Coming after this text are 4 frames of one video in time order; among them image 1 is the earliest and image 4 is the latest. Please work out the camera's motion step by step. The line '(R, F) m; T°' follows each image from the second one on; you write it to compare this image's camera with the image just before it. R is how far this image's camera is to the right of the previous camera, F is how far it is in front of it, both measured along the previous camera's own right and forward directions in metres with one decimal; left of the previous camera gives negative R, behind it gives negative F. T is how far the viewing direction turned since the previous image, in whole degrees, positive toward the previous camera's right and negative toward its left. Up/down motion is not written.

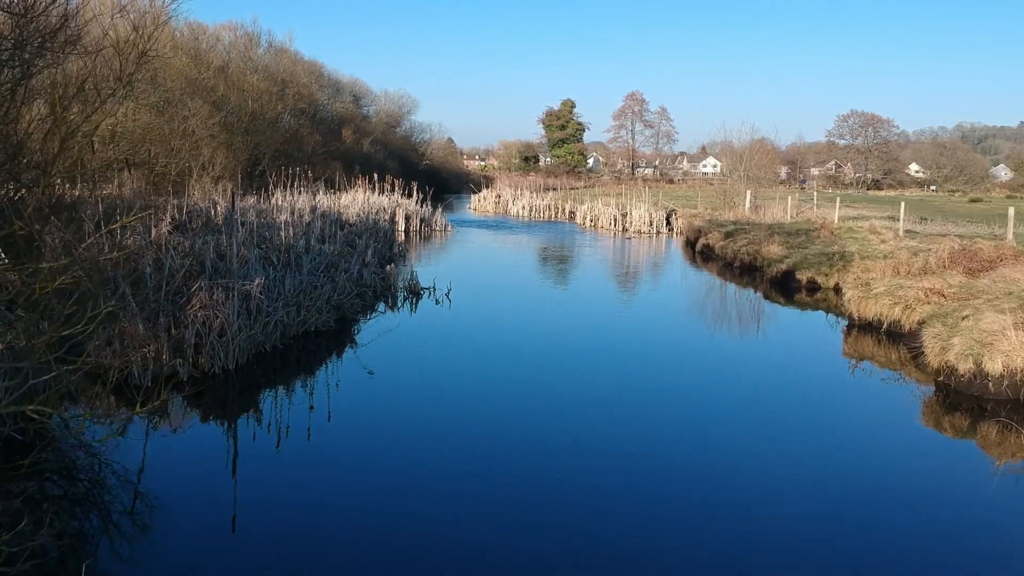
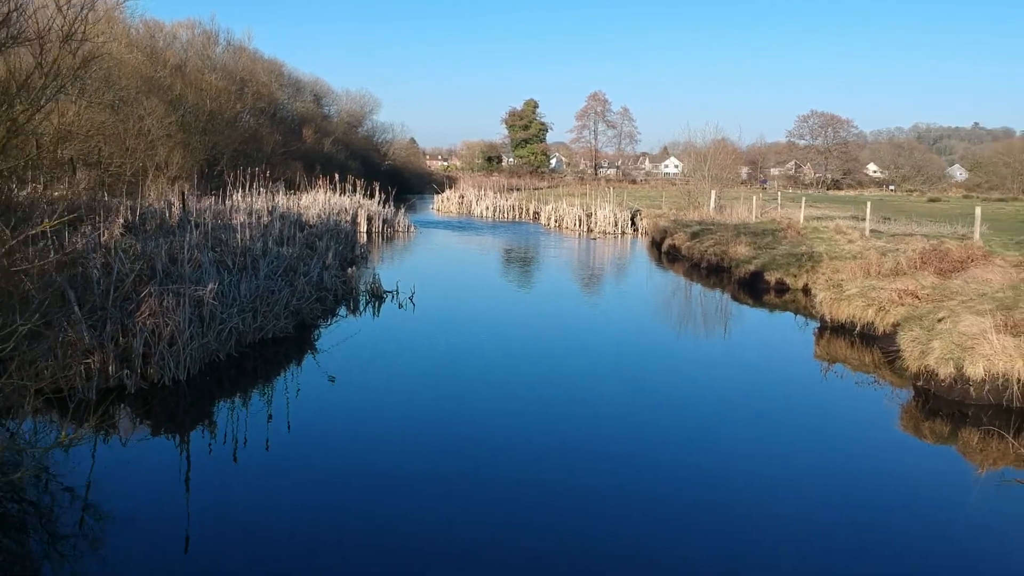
(0.0, +0.4) m; +3°
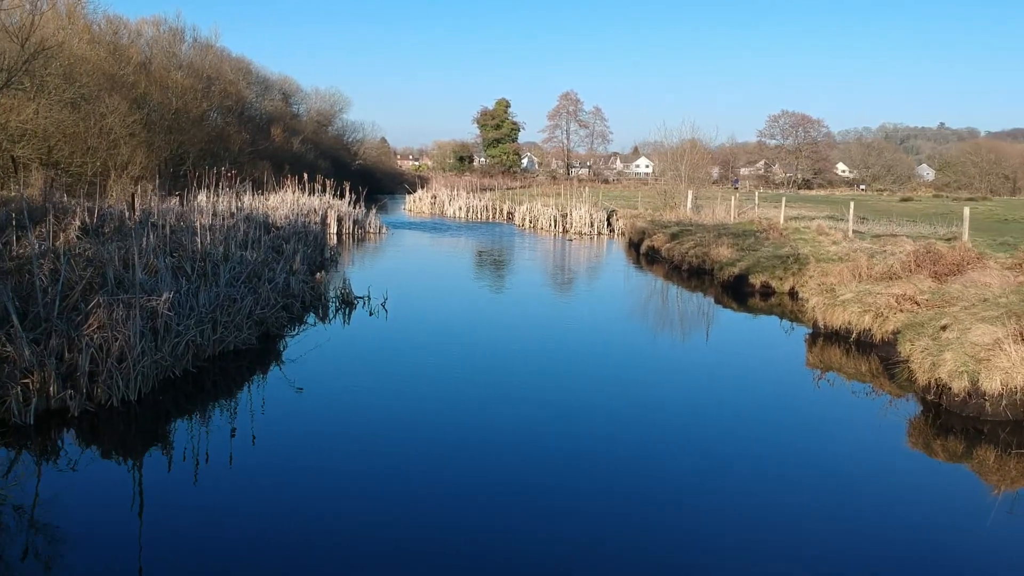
(-0.1, +0.7) m; +2°
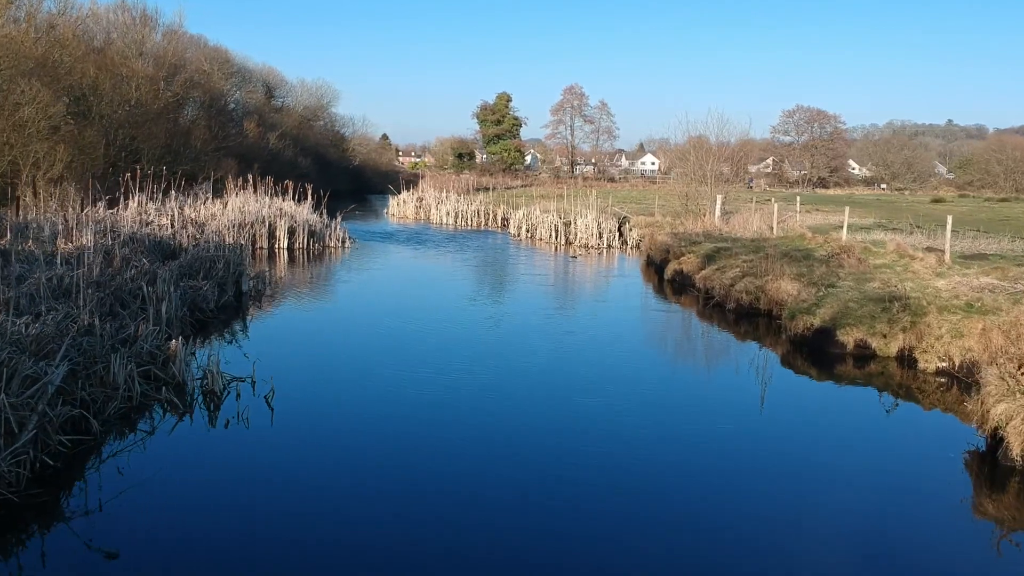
(+0.4, +4.5) m; 0°
